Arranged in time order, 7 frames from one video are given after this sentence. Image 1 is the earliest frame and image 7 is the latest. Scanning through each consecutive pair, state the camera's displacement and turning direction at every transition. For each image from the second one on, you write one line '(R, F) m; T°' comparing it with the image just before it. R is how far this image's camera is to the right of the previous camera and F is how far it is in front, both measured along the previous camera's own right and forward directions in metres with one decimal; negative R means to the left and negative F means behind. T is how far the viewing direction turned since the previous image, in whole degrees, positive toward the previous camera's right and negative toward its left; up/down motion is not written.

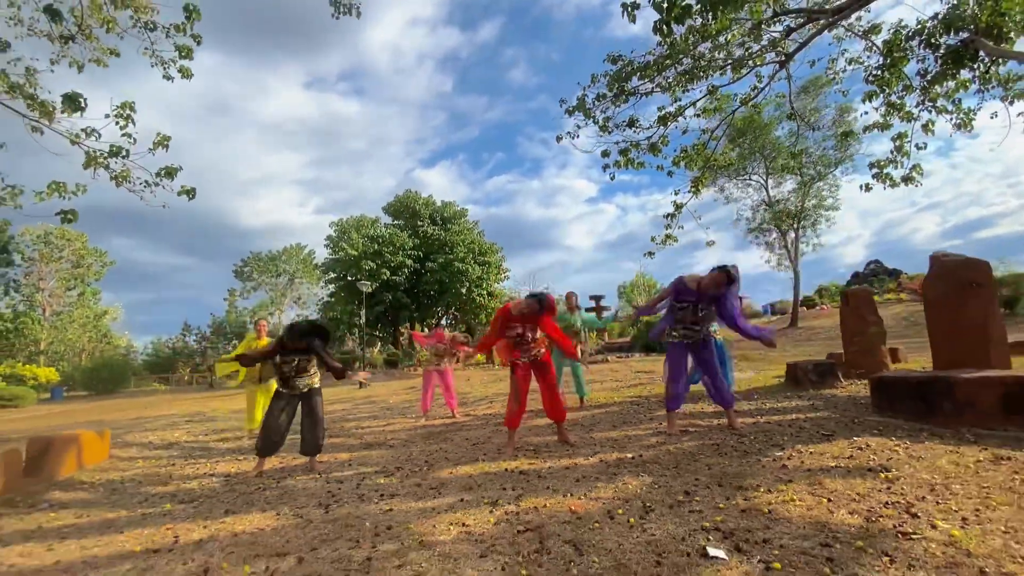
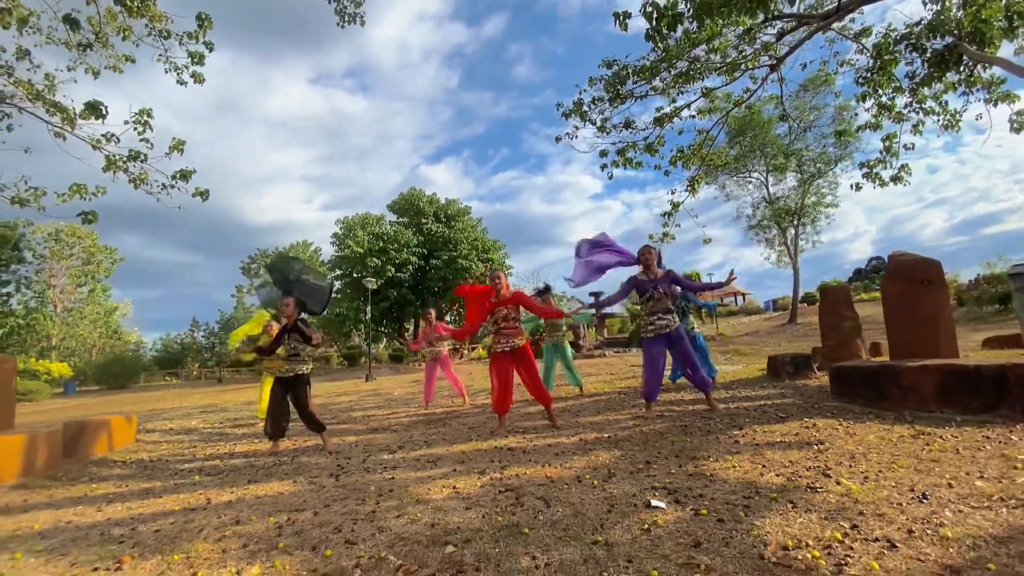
(+0.1, -0.5) m; 0°
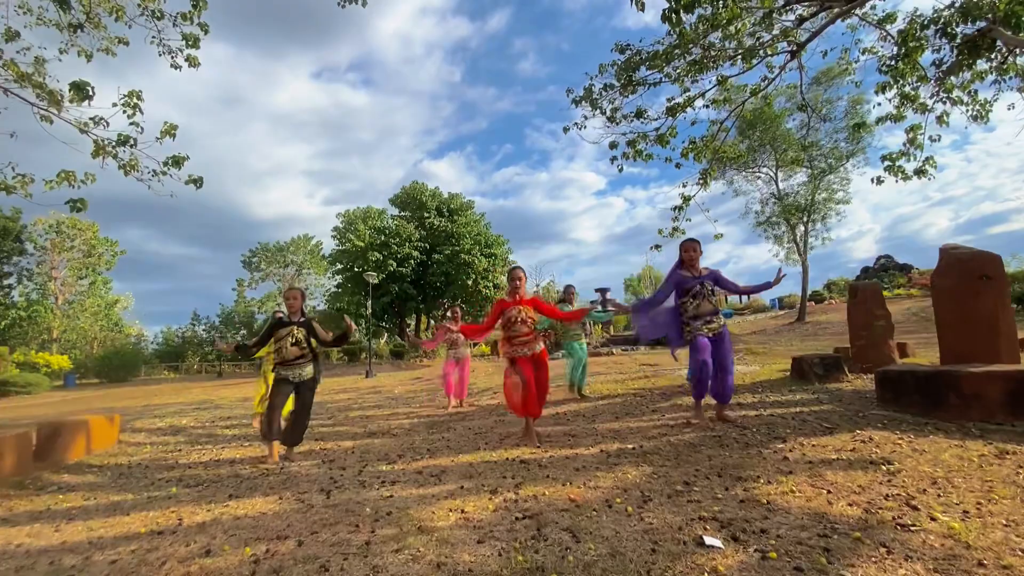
(-0.1, +0.5) m; 0°
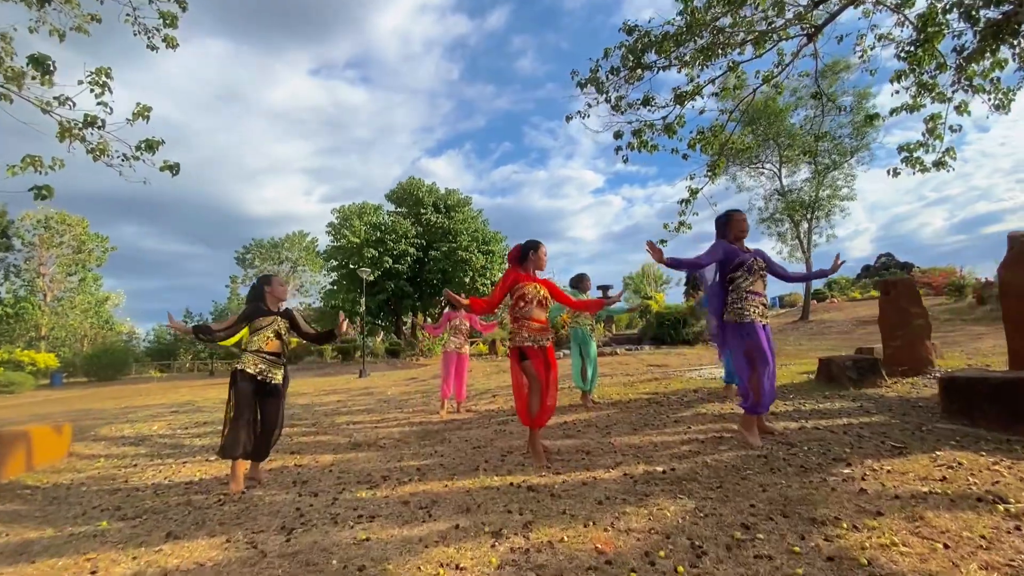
(-0.1, +0.8) m; 0°
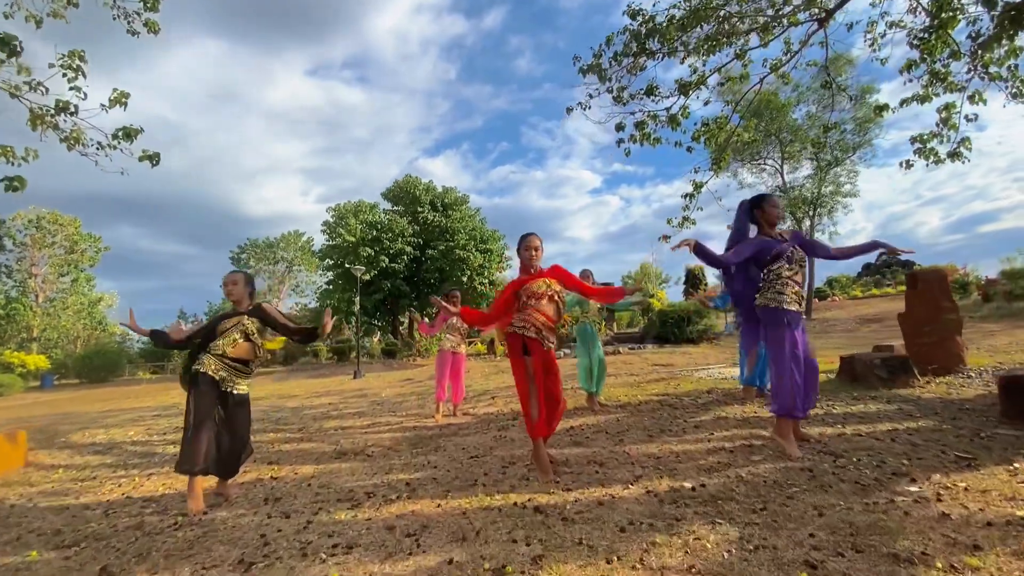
(0.0, +0.5) m; 0°
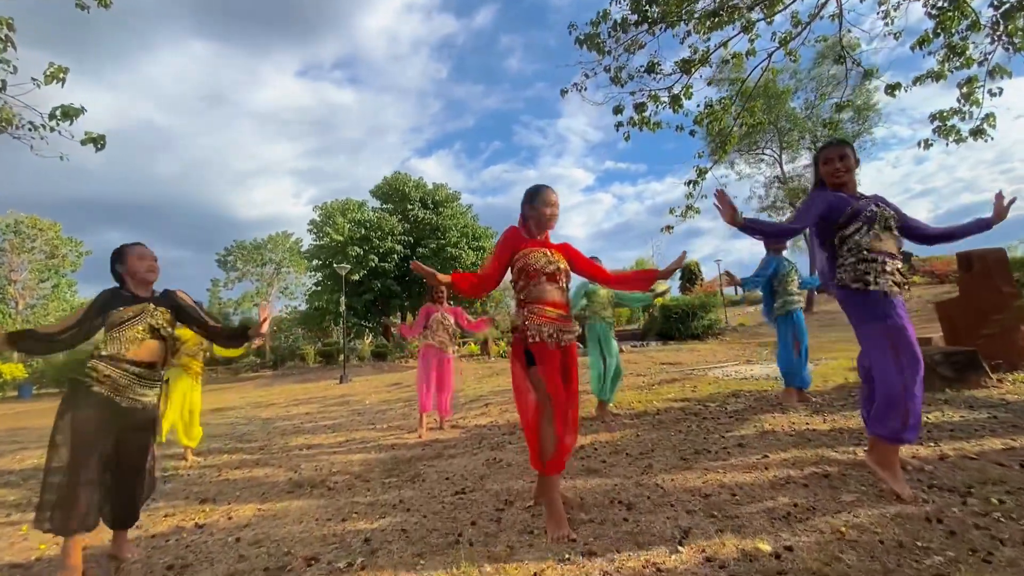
(0.0, +1.0) m; +1°
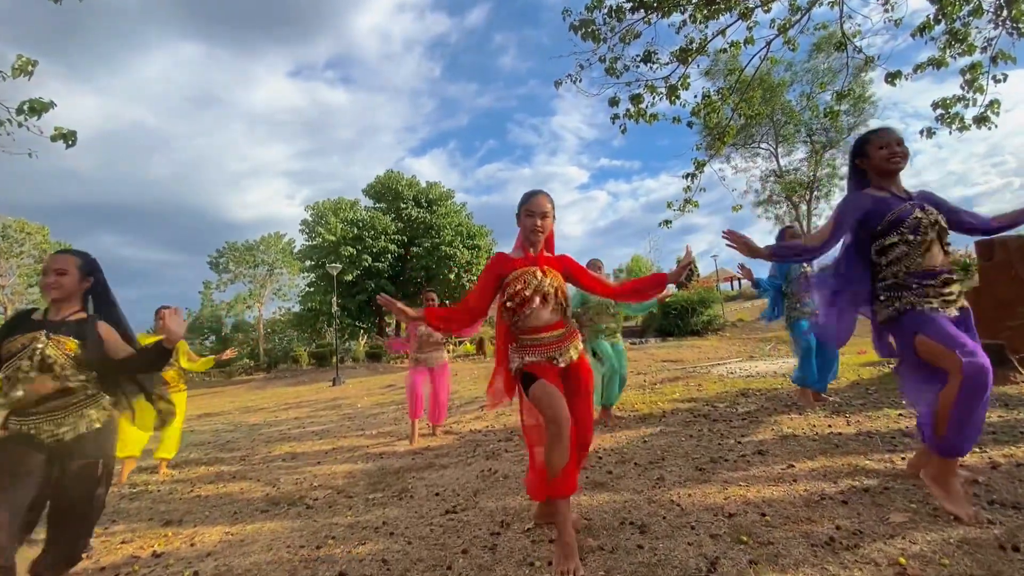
(0.0, +0.4) m; 0°
